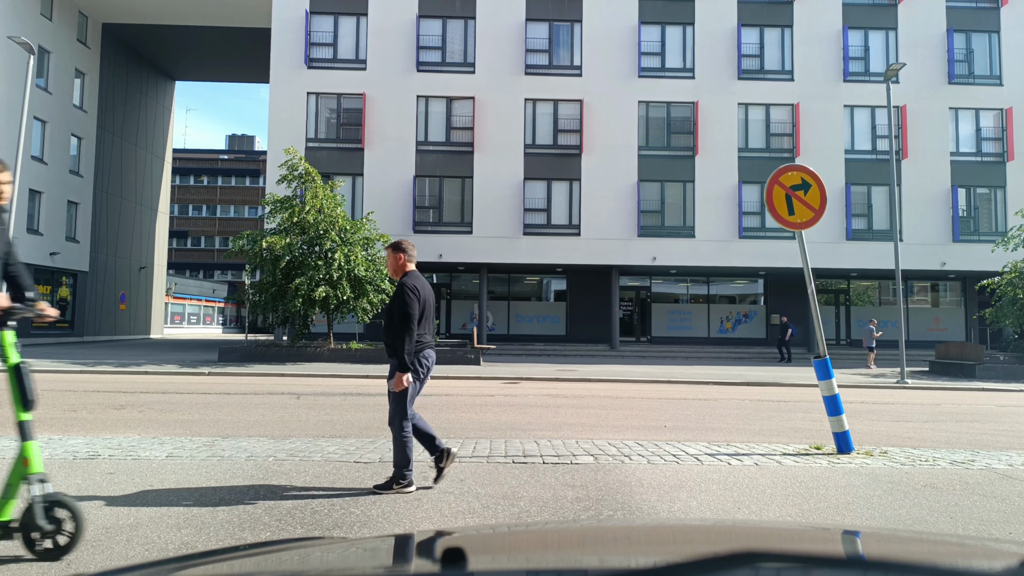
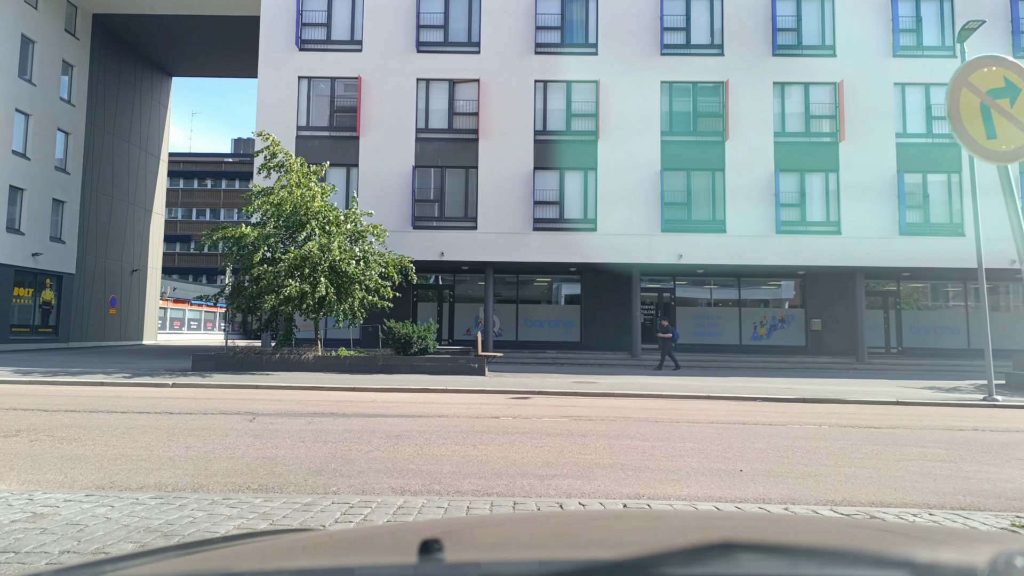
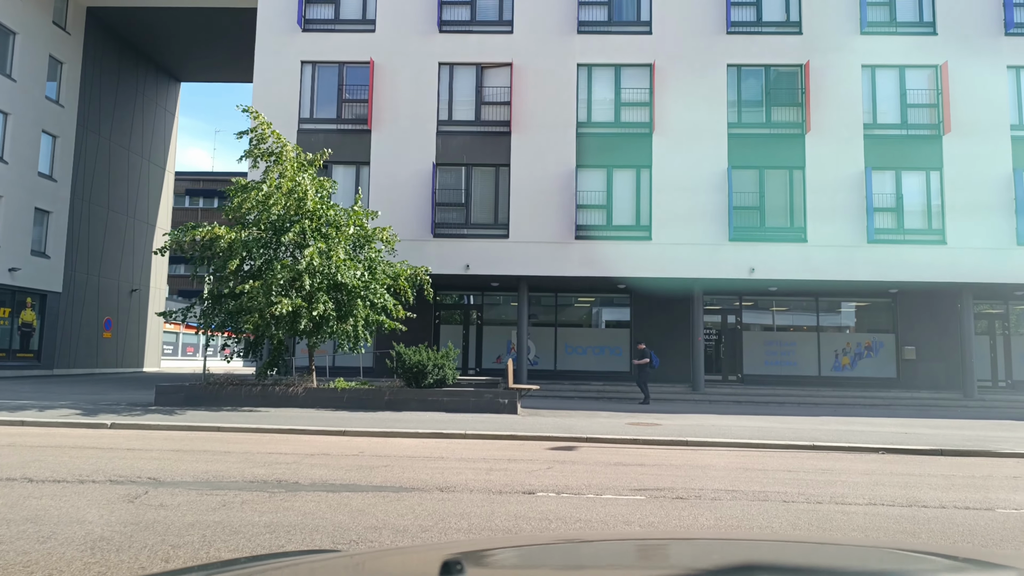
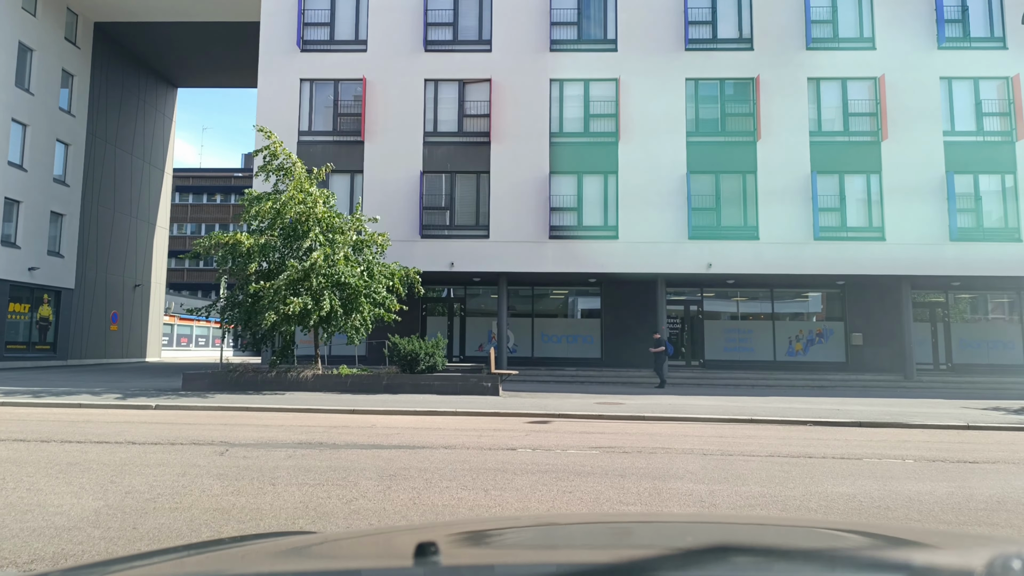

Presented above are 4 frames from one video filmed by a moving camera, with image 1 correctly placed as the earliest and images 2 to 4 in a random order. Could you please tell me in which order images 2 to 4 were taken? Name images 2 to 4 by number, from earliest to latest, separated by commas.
2, 4, 3
